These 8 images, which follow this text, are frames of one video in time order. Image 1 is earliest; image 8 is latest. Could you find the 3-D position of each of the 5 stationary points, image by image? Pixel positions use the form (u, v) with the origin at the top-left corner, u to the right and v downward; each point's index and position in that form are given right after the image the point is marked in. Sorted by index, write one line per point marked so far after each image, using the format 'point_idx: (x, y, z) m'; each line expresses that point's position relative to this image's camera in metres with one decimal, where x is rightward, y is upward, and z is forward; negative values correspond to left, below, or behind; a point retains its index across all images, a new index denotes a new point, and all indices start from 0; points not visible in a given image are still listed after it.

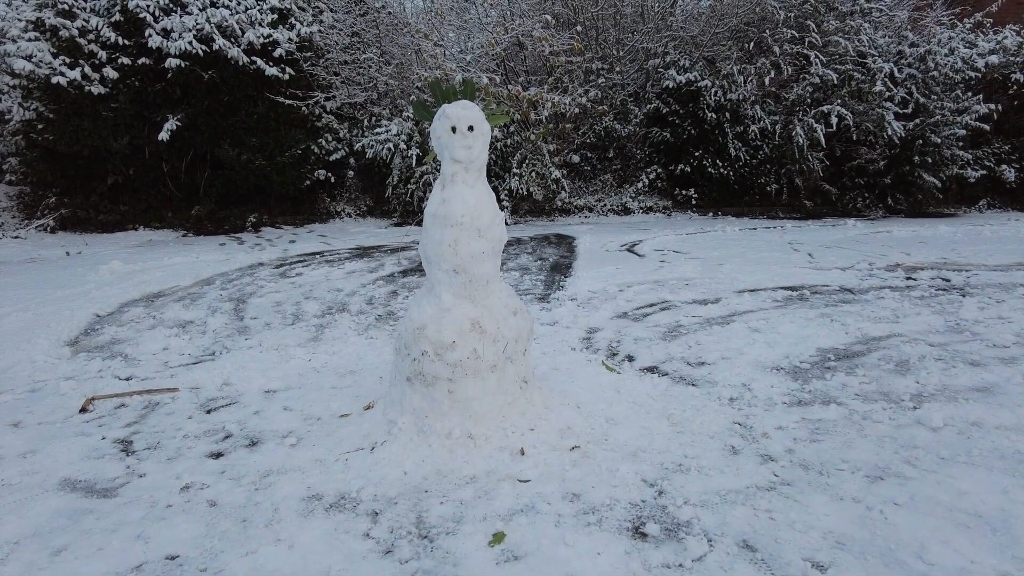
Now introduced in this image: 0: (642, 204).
0: (+2.6, +1.6, +12.5) m
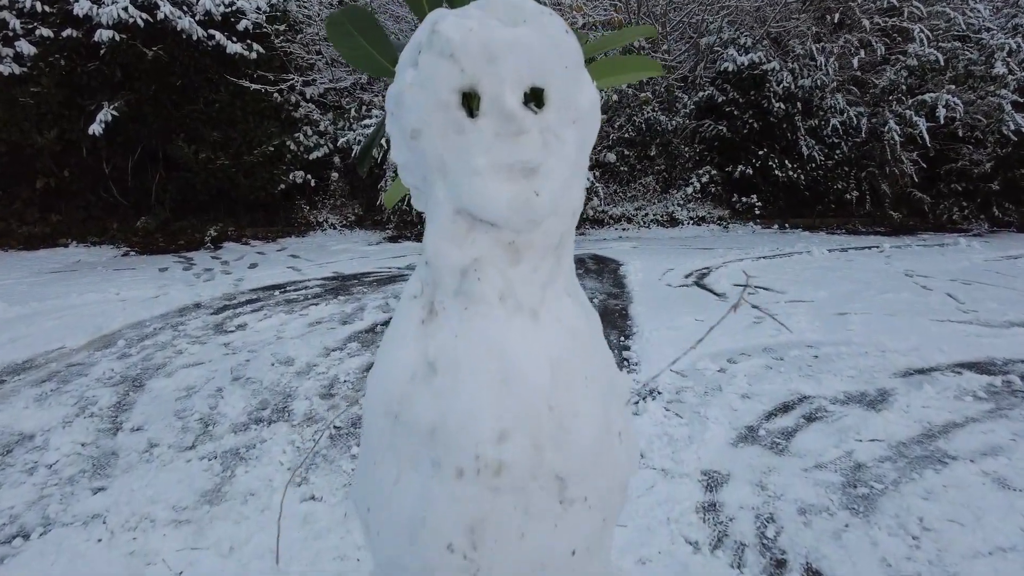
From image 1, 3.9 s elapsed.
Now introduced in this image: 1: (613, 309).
0: (+2.9, +1.2, +10.2) m
1: (+0.9, -0.2, +5.5) m
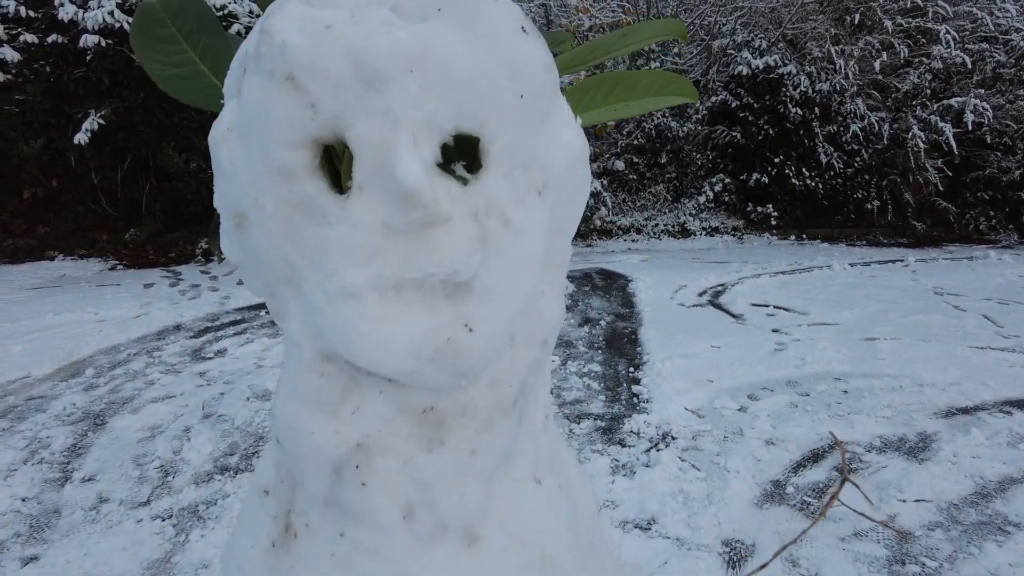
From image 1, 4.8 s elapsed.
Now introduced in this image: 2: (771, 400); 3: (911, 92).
0: (+2.9, +1.0, +9.8) m
1: (+0.9, -0.4, +5.1) m
2: (+1.6, -0.7, +3.9) m
3: (+5.7, +2.8, +9.2) m
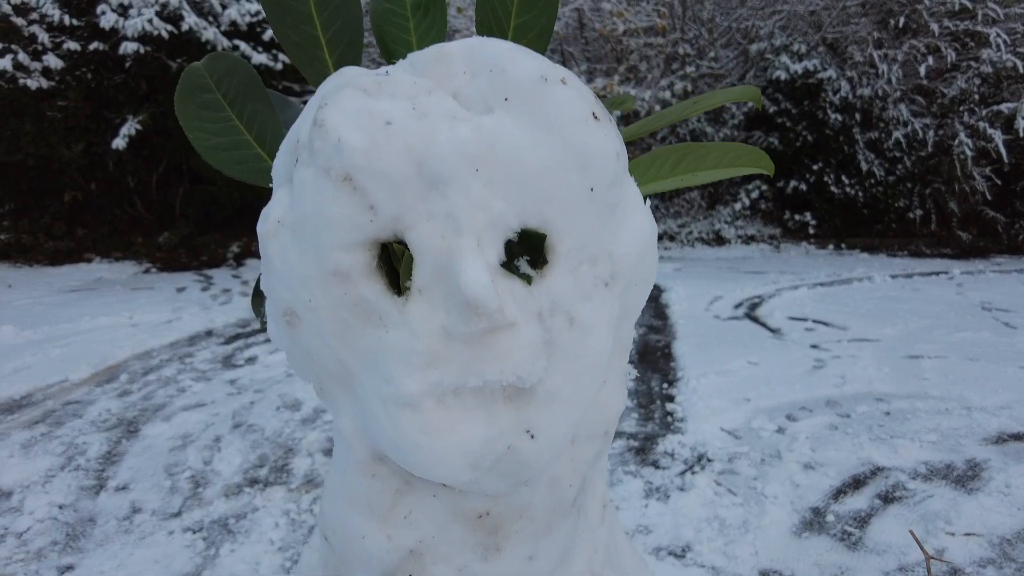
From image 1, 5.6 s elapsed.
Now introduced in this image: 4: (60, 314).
0: (+3.4, +0.8, +9.6) m
1: (+1.1, -0.5, +5.0) m
2: (+1.7, -0.8, +3.7) m
3: (+6.1, +2.6, +8.9) m
4: (-4.1, -0.2, +5.9) m
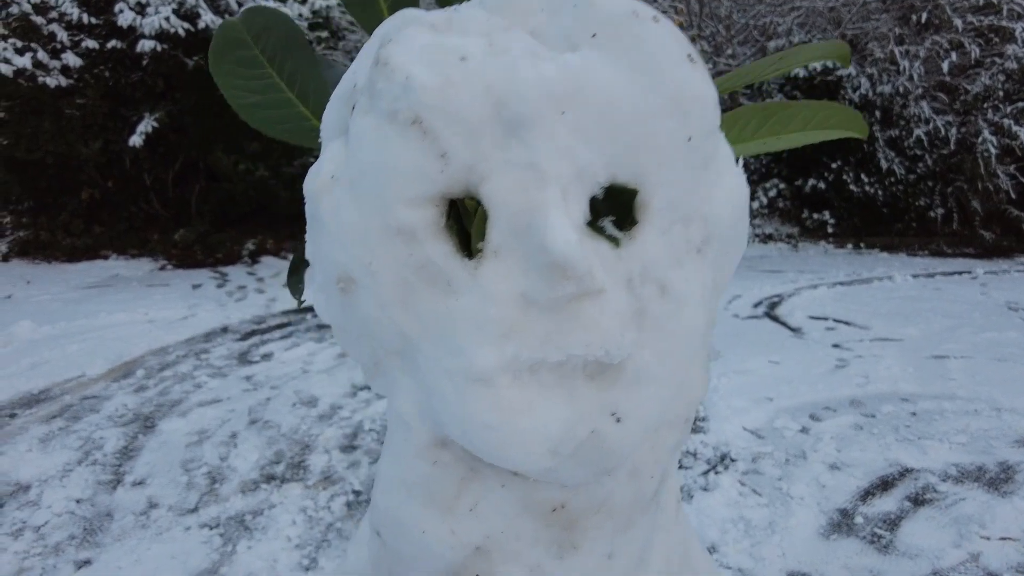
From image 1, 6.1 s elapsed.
0: (+3.6, +0.9, +9.5) m
1: (+1.2, -0.4, +5.0) m
2: (+1.8, -0.8, +3.7) m
3: (+6.3, +2.6, +8.7) m
4: (-4.0, -0.2, +5.9) m
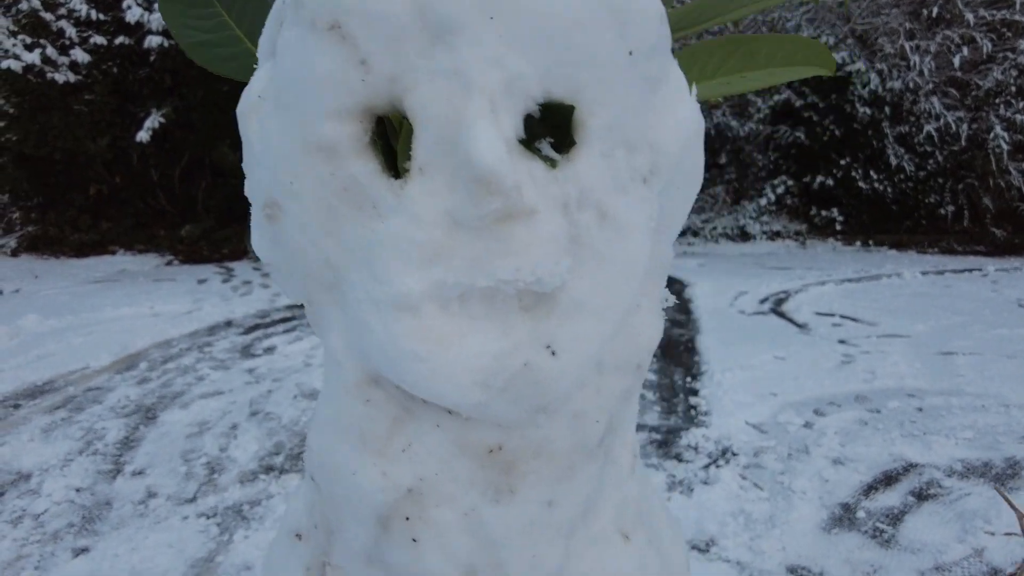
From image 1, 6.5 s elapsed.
0: (+3.7, +0.9, +9.4) m
1: (+1.3, -0.4, +4.9) m
2: (+1.8, -0.7, +3.6) m
3: (+6.4, +2.6, +8.6) m
4: (-3.9, -0.1, +5.9) m
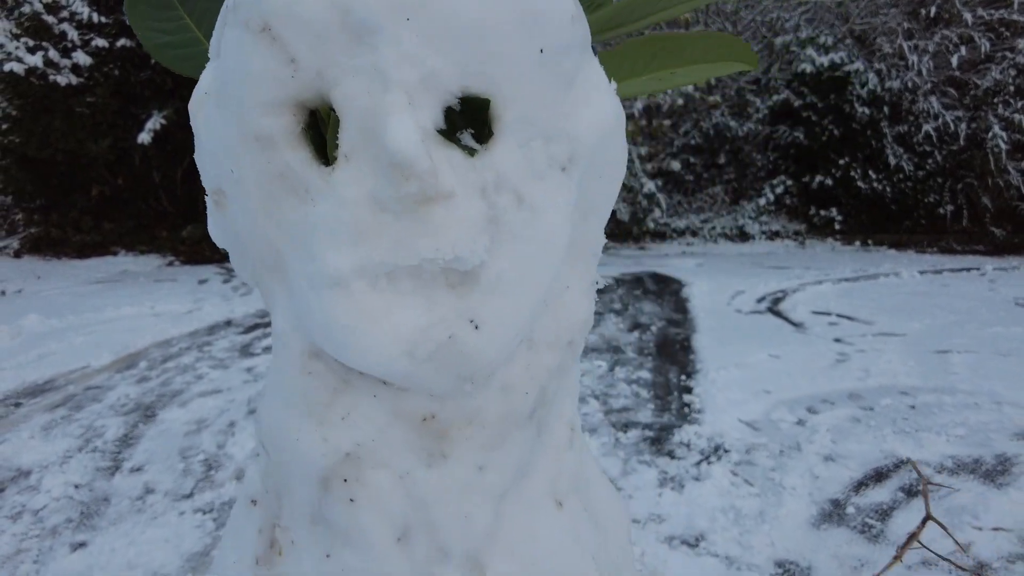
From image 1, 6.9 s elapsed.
0: (+3.7, +0.9, +9.5) m
1: (+1.2, -0.4, +5.0) m
2: (+1.8, -0.7, +3.6) m
3: (+6.4, +2.6, +8.6) m
4: (-4.0, -0.2, +6.0) m
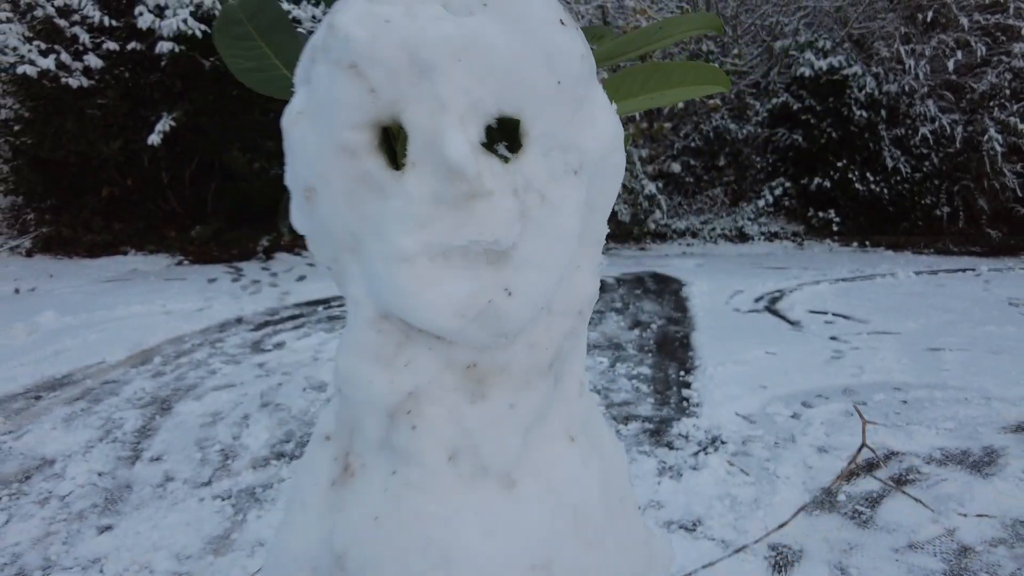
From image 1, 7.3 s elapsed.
0: (+3.7, +0.9, +9.6) m
1: (+1.3, -0.4, +5.1) m
2: (+1.8, -0.7, +3.8) m
3: (+6.4, +2.6, +8.7) m
4: (-3.9, -0.1, +6.1) m
